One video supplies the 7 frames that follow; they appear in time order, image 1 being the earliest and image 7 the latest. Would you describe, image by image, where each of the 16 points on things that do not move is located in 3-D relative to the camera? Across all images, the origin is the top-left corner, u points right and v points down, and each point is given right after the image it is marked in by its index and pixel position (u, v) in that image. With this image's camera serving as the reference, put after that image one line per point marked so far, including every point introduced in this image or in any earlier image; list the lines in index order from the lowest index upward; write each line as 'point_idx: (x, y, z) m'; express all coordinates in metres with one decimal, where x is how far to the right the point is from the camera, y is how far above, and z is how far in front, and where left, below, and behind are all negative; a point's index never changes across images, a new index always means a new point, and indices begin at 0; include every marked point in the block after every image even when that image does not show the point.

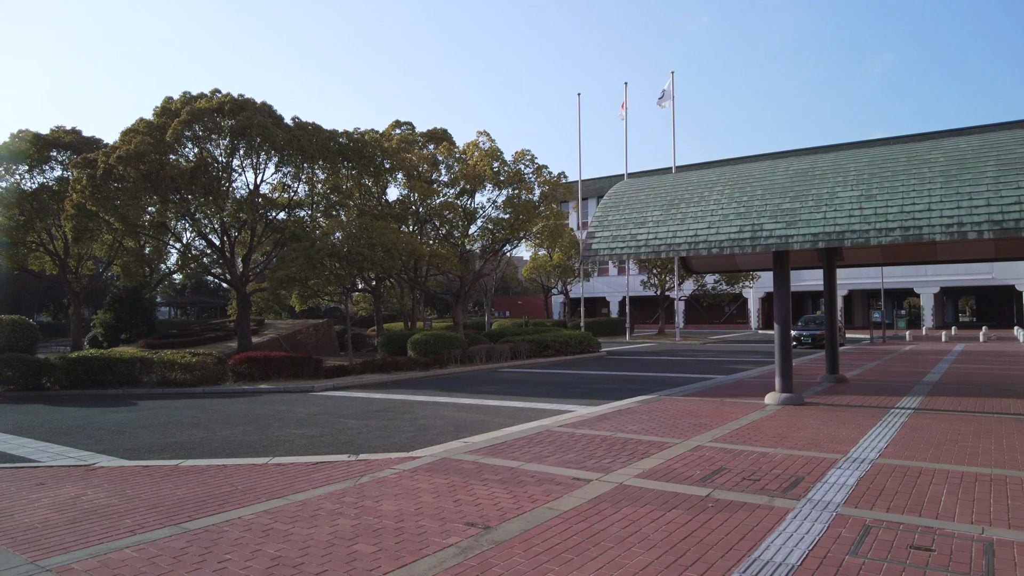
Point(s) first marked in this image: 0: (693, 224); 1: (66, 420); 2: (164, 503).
0: (+3.0, +1.1, +11.5) m
1: (-7.5, -2.2, +11.6) m
2: (-3.0, -1.8, +5.9) m
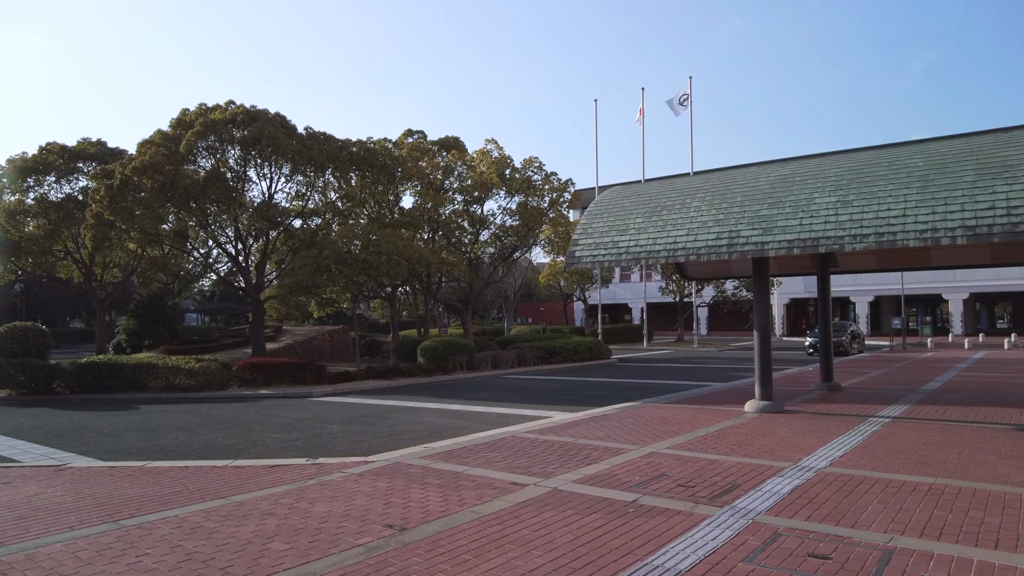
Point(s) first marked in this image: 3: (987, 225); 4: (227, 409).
0: (+2.7, +0.9, +11.6) m
1: (-7.8, -2.4, +12.0) m
2: (-3.6, -1.9, +6.1) m
3: (+6.2, +0.8, +9.0) m
4: (-5.7, -2.4, +13.7) m
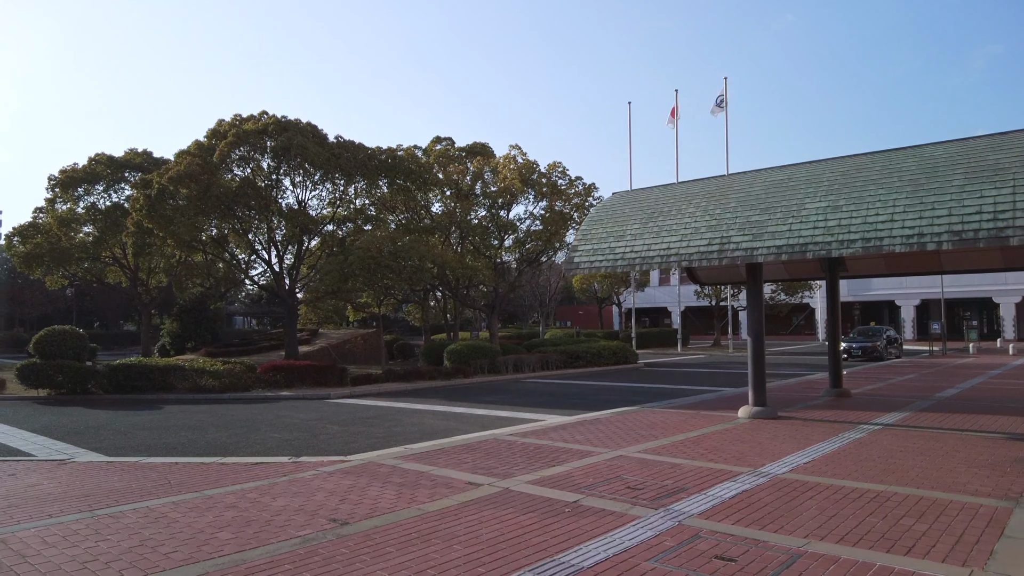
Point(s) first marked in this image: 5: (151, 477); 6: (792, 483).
0: (+2.6, +0.8, +11.6) m
1: (-7.9, -2.5, +12.8) m
2: (-4.0, -2.0, +6.6) m
3: (+5.9, +0.7, +8.8) m
4: (-5.6, -2.5, +14.4) m
5: (-3.8, -2.0, +7.3) m
6: (+2.6, -1.8, +6.5) m
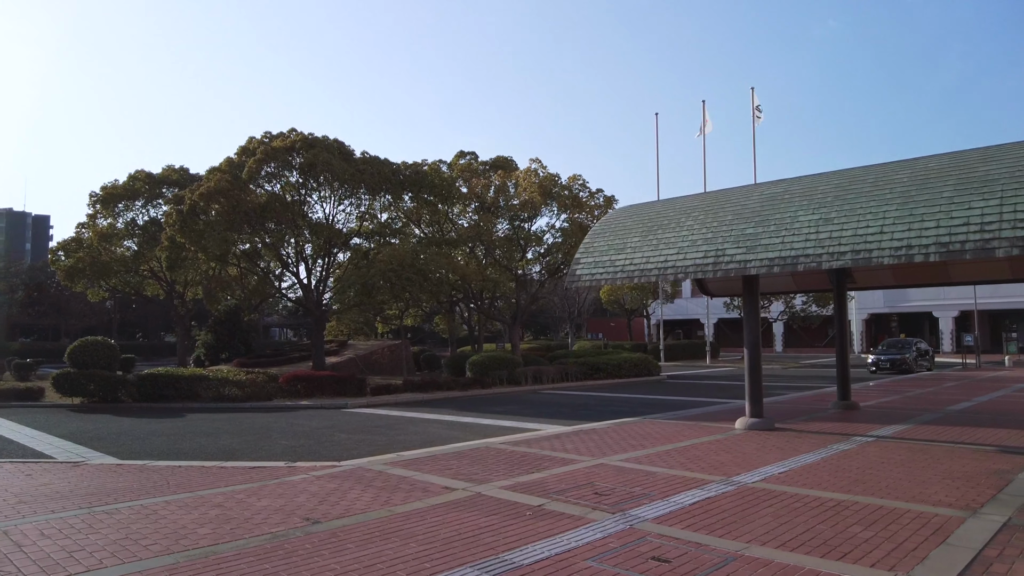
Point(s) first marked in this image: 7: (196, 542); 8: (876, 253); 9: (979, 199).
0: (+2.6, +0.6, +11.8) m
1: (-7.8, -2.7, +13.4) m
2: (-4.3, -2.1, +7.1) m
3: (+5.7, +0.6, +8.8) m
4: (-5.5, -2.8, +14.9) m
5: (-4.0, -2.1, +7.8) m
6: (+2.4, -2.0, +6.7) m
7: (-2.5, -2.0, +5.4) m
8: (+5.0, +0.5, +9.4) m
9: (+6.1, +1.2, +9.1) m
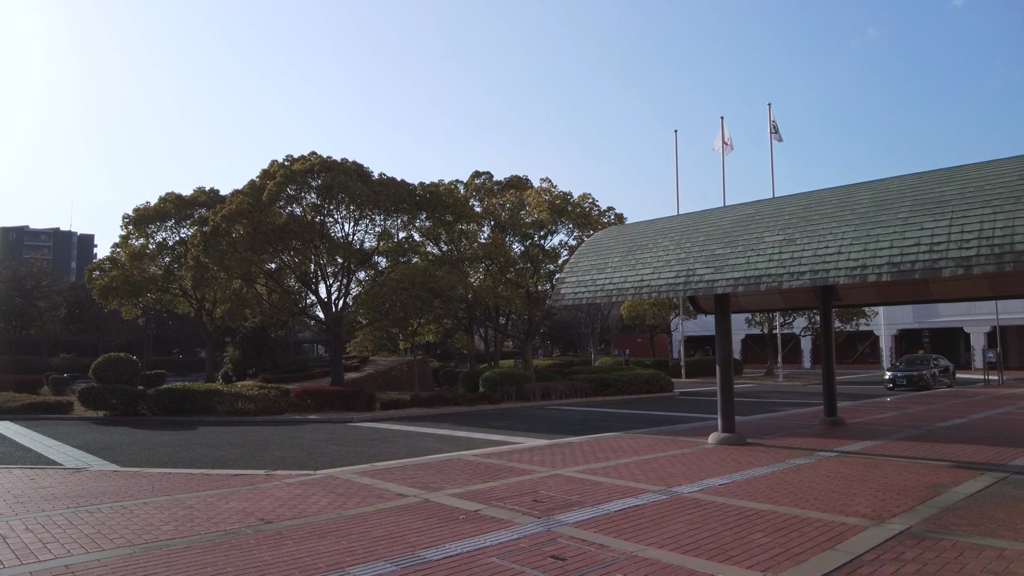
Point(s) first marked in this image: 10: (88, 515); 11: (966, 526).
0: (+2.3, +0.3, +12.3) m
1: (-8.0, -3.1, +14.3) m
2: (-4.8, -2.3, +7.8) m
3: (+5.2, +0.3, +9.1) m
4: (-5.6, -3.2, +15.7) m
5: (-4.6, -2.4, +8.5) m
6: (+1.8, -2.2, +7.1) m
7: (-3.1, -2.2, +6.0) m
8: (+4.5, +0.2, +9.8) m
9: (+5.7, +0.9, +9.4) m
10: (-4.2, -2.3, +6.8) m
11: (+4.0, -2.1, +6.1) m
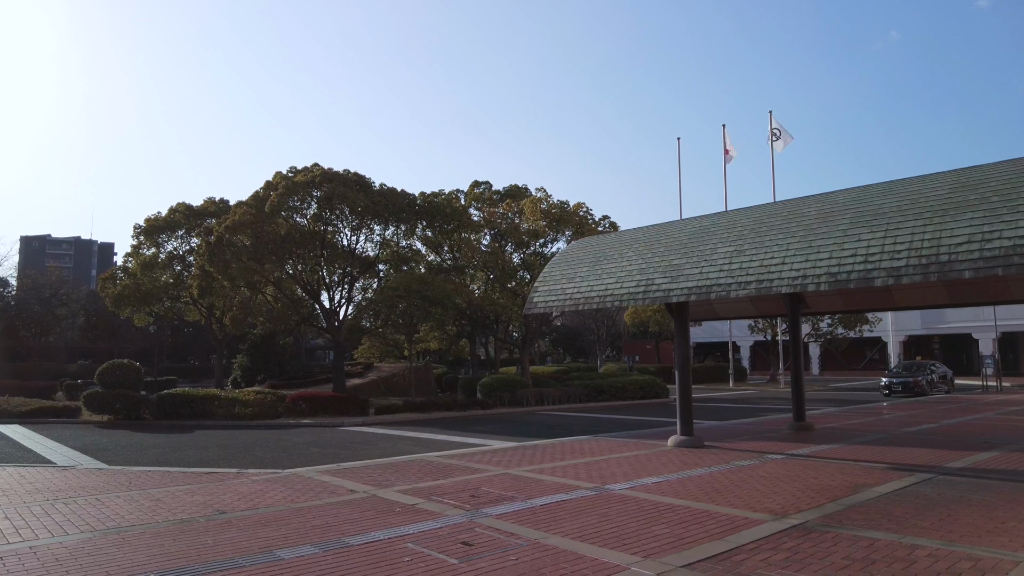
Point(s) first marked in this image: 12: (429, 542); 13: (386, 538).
0: (+1.7, +0.2, +12.8) m
1: (-8.5, -3.3, +15.1) m
2: (-5.5, -2.5, +8.5) m
3: (+4.6, +0.2, +9.6) m
4: (-6.1, -3.5, +16.4) m
5: (-5.2, -2.5, +9.2) m
6: (+1.1, -2.3, +7.6) m
7: (-3.8, -2.3, +6.7) m
8: (+3.9, +0.1, +10.2) m
9: (+5.1, +0.8, +9.9) m
10: (-4.9, -2.4, +7.5) m
11: (+3.3, -2.2, +6.5) m
12: (-0.7, -2.2, +5.8) m
13: (-1.1, -2.2, +6.0) m
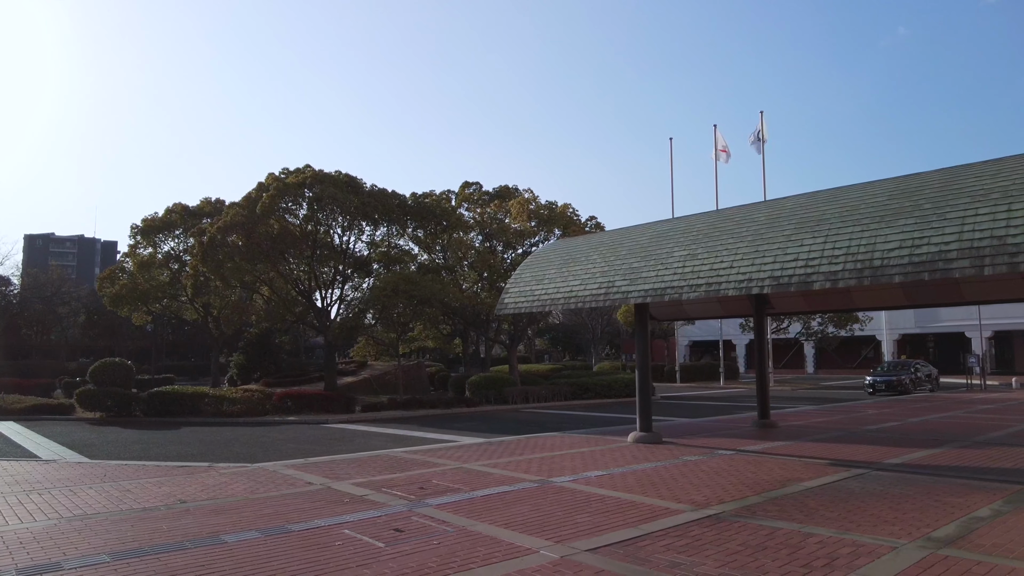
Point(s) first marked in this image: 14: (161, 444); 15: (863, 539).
0: (+1.1, +0.1, +13.2) m
1: (-9.1, -3.4, +15.6) m
2: (-6.1, -2.5, +9.0) m
3: (+4.0, +0.2, +10.0) m
4: (-6.6, -3.5, +16.9) m
5: (-5.8, -2.6, +9.7) m
6: (+0.5, -2.3, +8.1) m
7: (-4.4, -2.3, +7.2) m
8: (+3.3, 0.0, +10.7) m
9: (+4.4, +0.7, +10.3) m
10: (-5.5, -2.4, +8.0) m
11: (+2.6, -2.3, +7.0) m
12: (-1.3, -2.2, +6.3) m
13: (-1.7, -2.2, +6.5) m
14: (-7.1, -3.2, +14.1) m
15: (+3.0, -2.1, +5.9) m
